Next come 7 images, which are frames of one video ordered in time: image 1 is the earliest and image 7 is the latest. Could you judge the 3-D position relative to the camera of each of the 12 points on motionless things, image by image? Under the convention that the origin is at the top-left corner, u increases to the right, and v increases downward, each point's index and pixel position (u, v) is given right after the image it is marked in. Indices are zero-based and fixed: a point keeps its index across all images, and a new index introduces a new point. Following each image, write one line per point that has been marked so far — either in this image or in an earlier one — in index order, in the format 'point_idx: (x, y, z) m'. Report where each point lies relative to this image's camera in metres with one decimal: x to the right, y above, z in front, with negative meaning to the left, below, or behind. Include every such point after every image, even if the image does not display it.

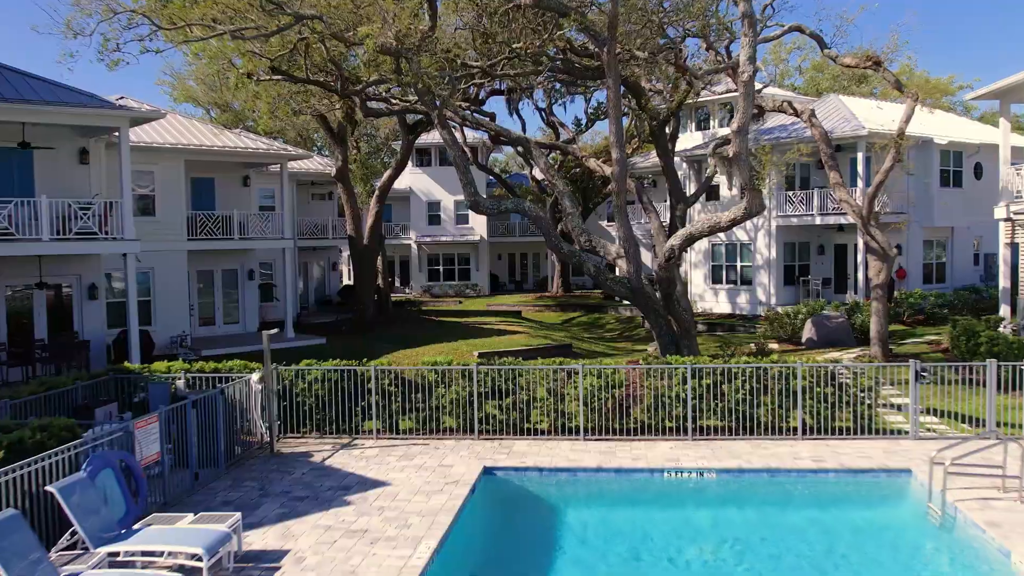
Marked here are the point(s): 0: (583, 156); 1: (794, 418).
0: (+1.7, +3.1, +19.5) m
1: (+3.8, -1.8, +11.2) m
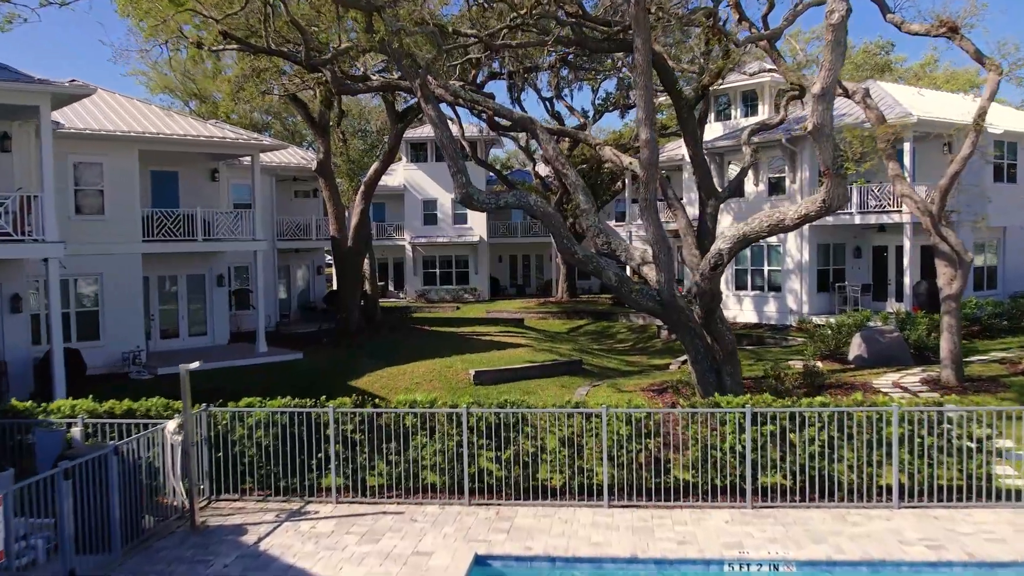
0: (+1.7, +2.9, +16.8) m
1: (+3.8, -1.9, +8.5) m
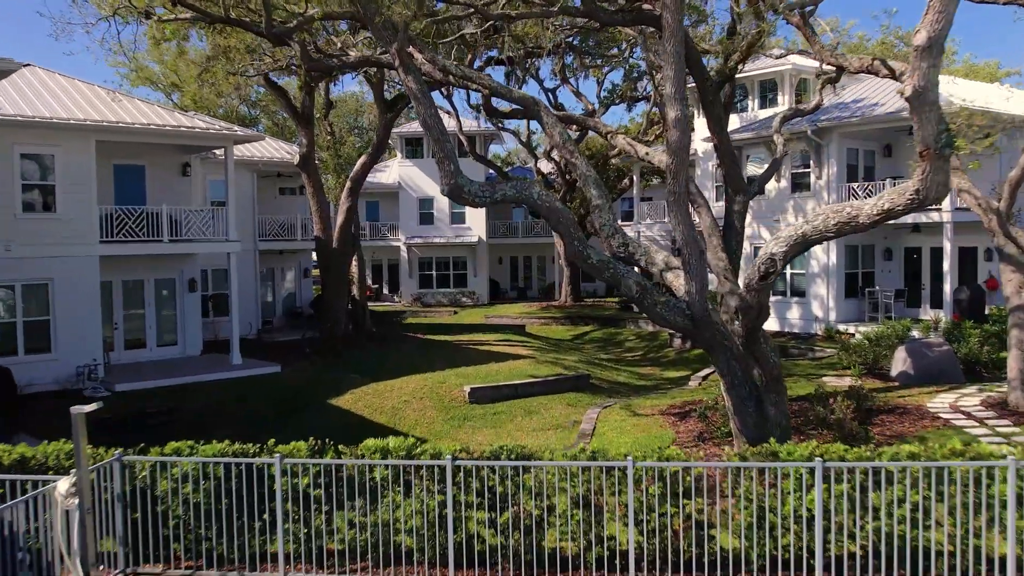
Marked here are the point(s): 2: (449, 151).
0: (+1.7, +2.8, +14.9) m
1: (+3.8, -2.1, +6.5) m
2: (-0.7, +1.5, +9.2) m
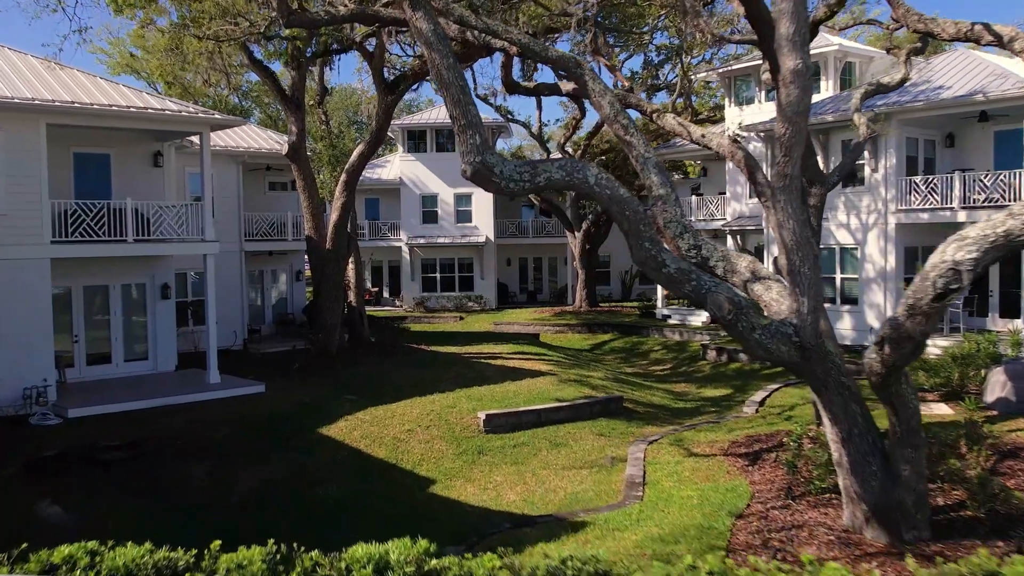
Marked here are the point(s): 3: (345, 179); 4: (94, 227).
0: (+2.1, +2.6, +12.4) m
1: (+4.2, -2.2, +4.1) m
2: (-0.3, +1.4, +6.7) m
3: (-3.7, +2.4, +18.5) m
4: (-7.8, +1.1, +15.4) m
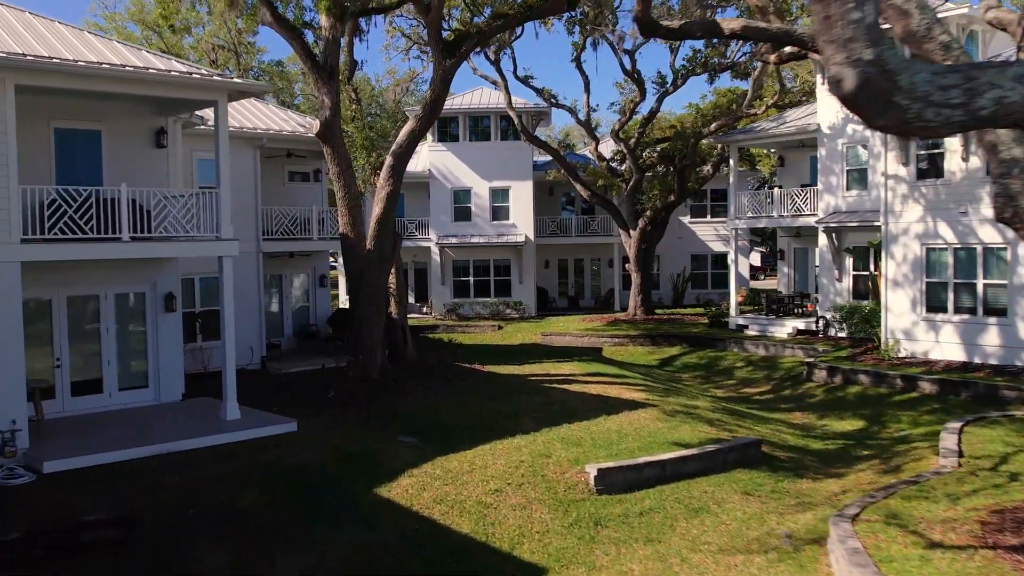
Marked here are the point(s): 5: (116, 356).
0: (+3.6, +2.5, +9.0) m
1: (+5.7, -2.4, +0.7) m
2: (+1.2, +1.2, +3.3) m
3: (-2.2, +2.3, +15.1) m
4: (-6.3, +1.0, +12.0) m
5: (-6.6, -1.1, +13.8) m
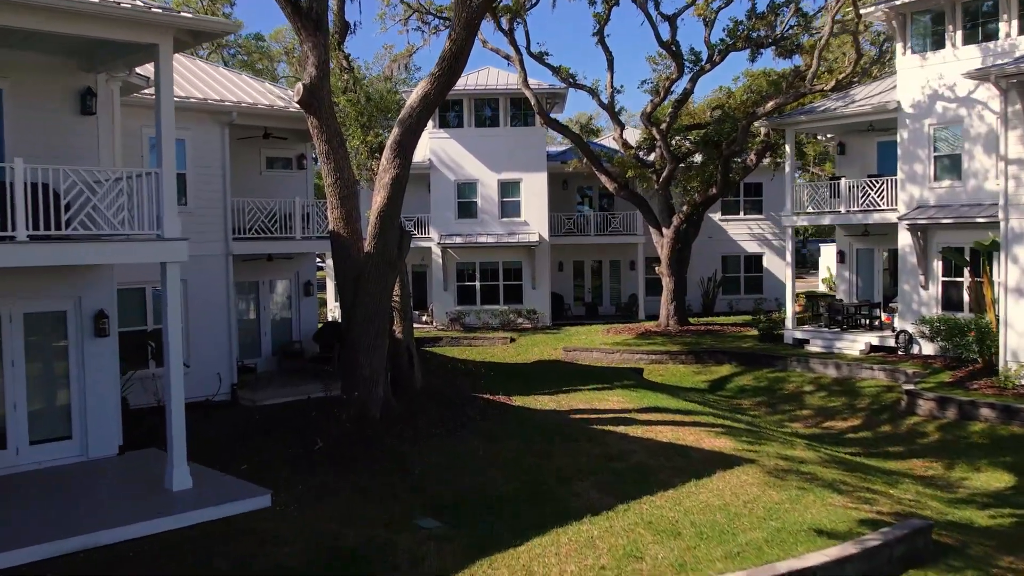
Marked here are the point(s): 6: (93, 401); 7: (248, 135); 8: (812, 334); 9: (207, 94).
0: (+4.3, +2.3, +5.5) m
1: (+6.6, -2.6, -2.8) m
2: (+2.0, +1.0, -0.2) m
3: (-1.6, +2.1, +11.6) m
4: (-5.6, +0.8, +8.4) m
5: (-5.9, -1.3, +10.2) m
6: (-5.4, -1.4, +10.7) m
7: (-5.2, +3.0, +16.3) m
8: (+7.1, -1.1, +19.6) m
9: (-5.4, +3.4, +14.6) m
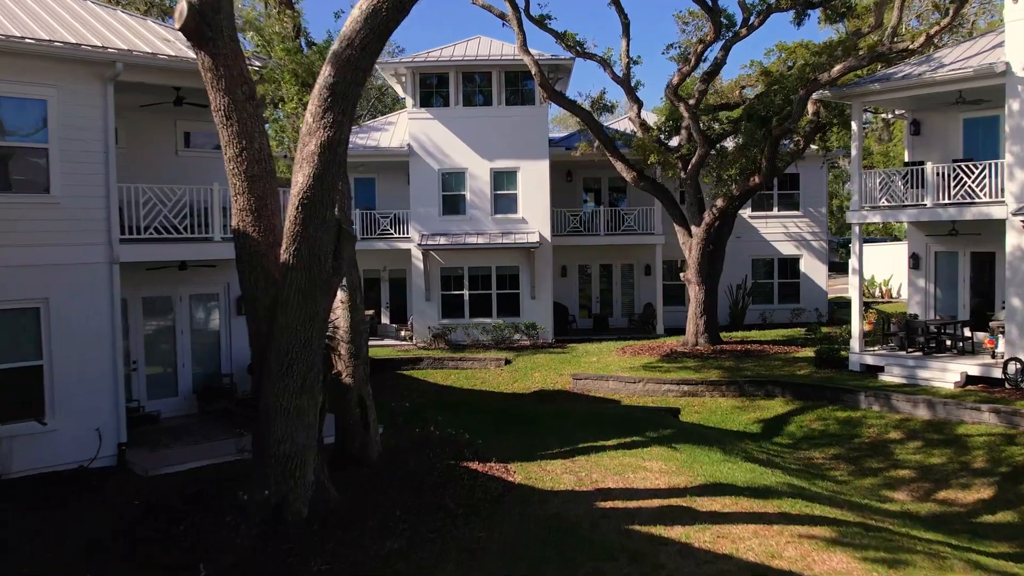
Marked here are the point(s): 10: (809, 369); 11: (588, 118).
0: (+4.3, +2.0, +1.4) m
1: (+6.7, -2.9, -6.8) m
2: (+2.1, +0.7, -4.3) m
3: (-1.6, +1.8, +7.4) m
4: (-5.6, +0.5, +4.2) m
5: (-5.9, -1.6, +6.0) m
6: (-5.4, -1.7, +6.5) m
7: (-5.3, +2.7, +12.1) m
8: (+7.0, -1.3, +15.5) m
9: (-5.4, +3.1, +10.4) m
10: (+6.1, -1.6, +16.8) m
11: (+1.7, +3.8, +18.8) m
